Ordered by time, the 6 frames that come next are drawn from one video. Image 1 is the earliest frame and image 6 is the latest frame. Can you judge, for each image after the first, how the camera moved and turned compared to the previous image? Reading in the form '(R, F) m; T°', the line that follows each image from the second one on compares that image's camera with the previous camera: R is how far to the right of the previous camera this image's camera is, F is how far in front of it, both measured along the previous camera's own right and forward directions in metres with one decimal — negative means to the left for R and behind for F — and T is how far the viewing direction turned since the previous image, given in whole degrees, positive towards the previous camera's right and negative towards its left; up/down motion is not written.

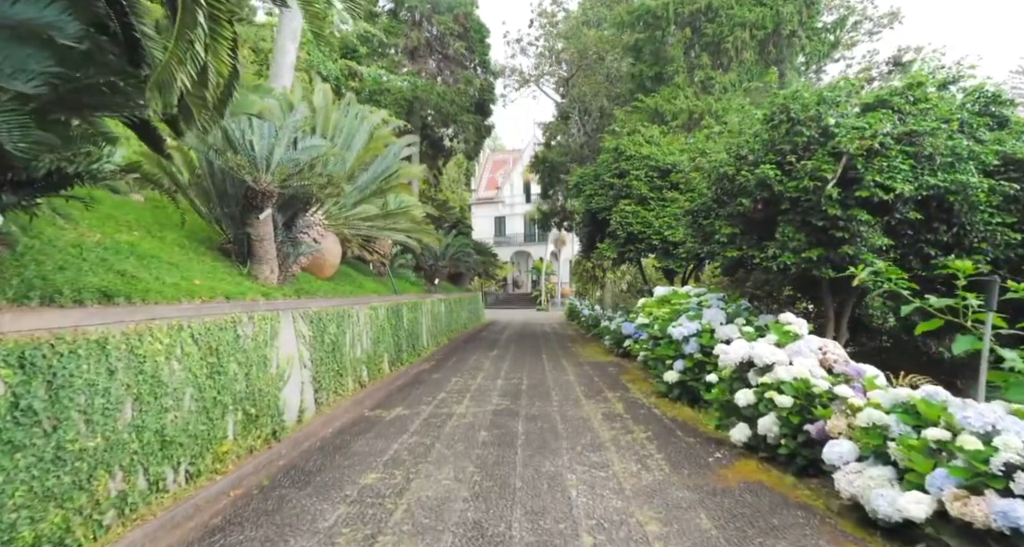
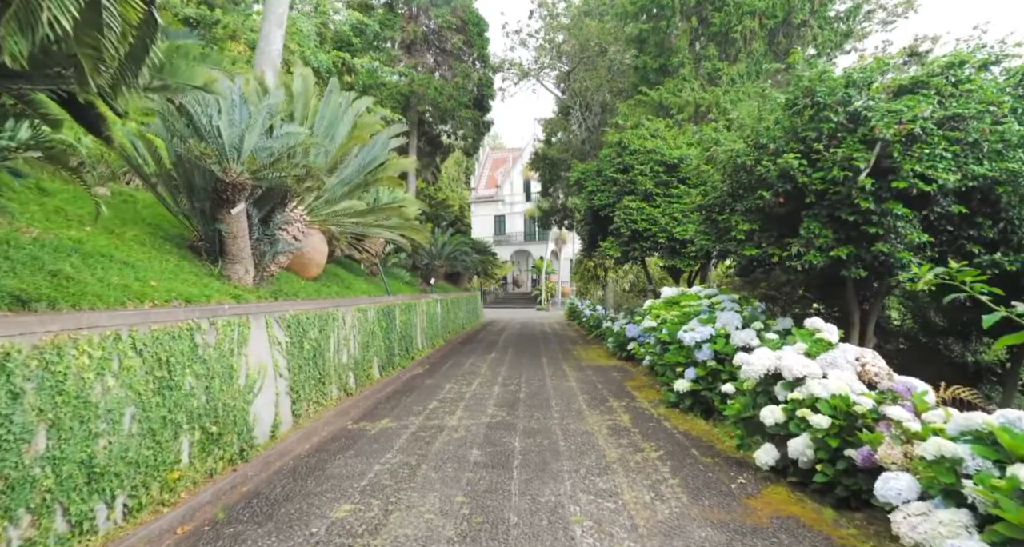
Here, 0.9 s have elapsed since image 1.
(0.0, +0.5) m; 0°
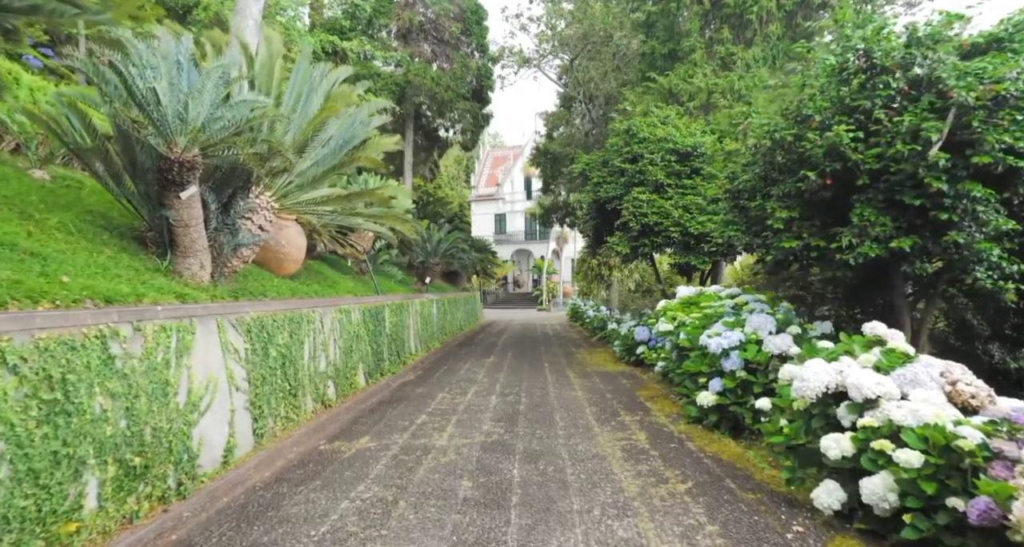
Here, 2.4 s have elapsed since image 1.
(0.0, +0.8) m; 0°
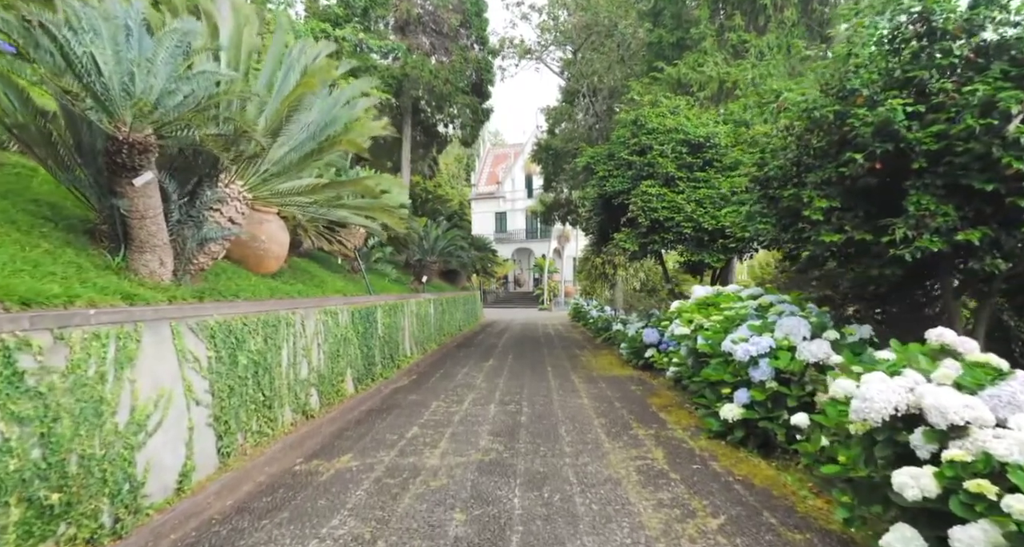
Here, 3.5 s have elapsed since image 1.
(0.0, +0.6) m; 0°
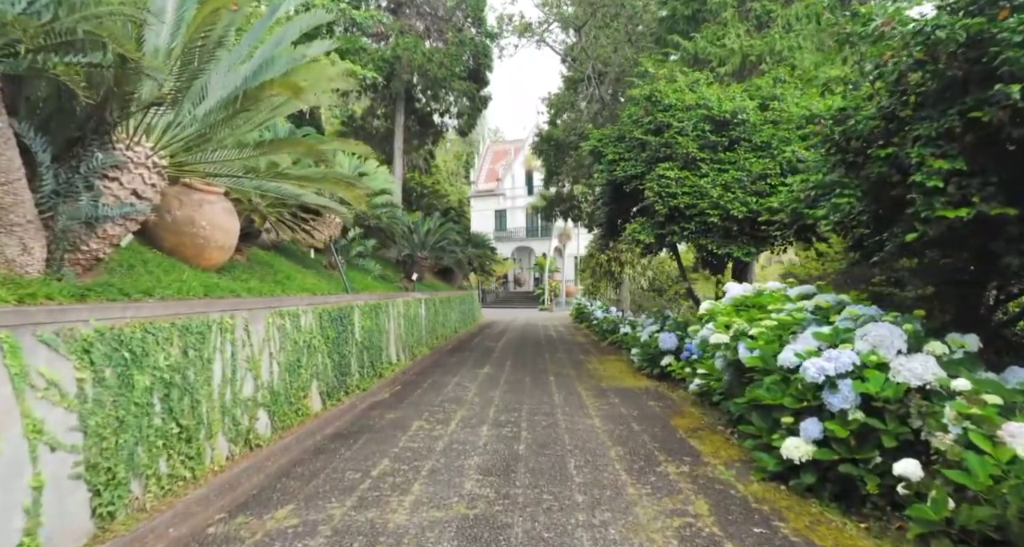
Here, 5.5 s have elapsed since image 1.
(0.0, +1.2) m; 0°
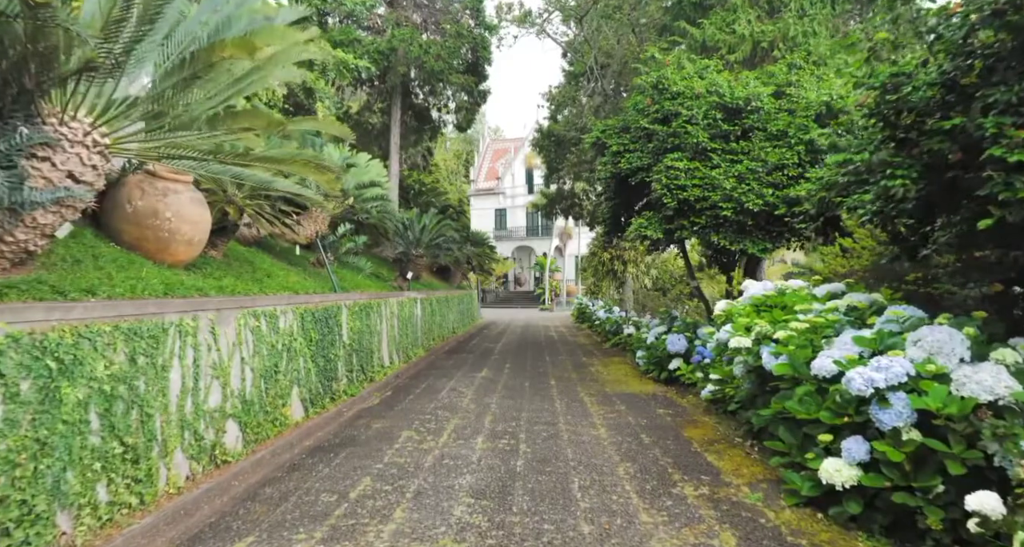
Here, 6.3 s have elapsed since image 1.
(0.0, +0.5) m; 0°
